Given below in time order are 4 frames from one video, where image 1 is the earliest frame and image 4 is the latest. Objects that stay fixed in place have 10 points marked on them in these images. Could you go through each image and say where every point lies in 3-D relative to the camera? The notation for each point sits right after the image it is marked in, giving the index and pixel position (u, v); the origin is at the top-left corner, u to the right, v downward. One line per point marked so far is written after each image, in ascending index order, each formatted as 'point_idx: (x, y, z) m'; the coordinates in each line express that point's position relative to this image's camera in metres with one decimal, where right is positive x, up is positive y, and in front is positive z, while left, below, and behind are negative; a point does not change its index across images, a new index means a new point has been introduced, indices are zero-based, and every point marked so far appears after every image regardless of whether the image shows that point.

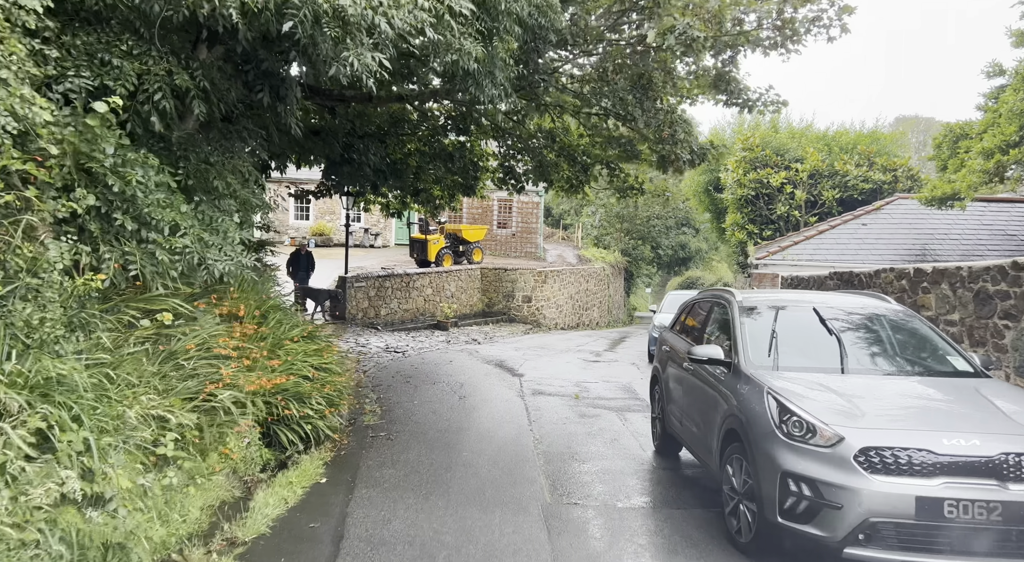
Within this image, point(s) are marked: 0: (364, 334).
0: (-3.3, -1.2, +17.8) m
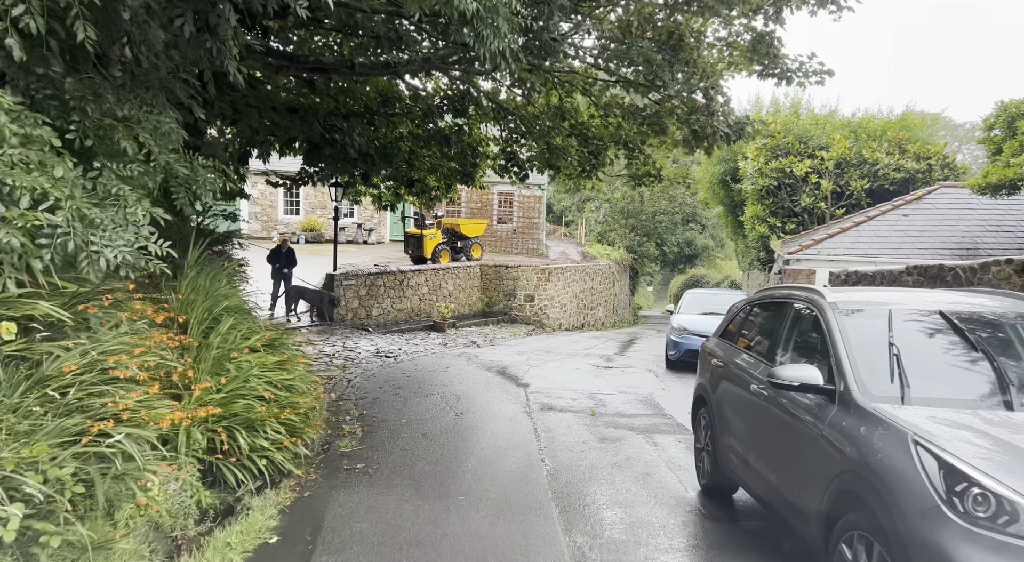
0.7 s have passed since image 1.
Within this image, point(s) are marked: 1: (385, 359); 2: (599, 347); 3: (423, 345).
0: (-3.3, -1.2, +16.4) m
1: (-2.3, -1.4, +14.2) m
2: (+2.0, -1.5, +17.7) m
3: (-1.9, -1.4, +16.6) m
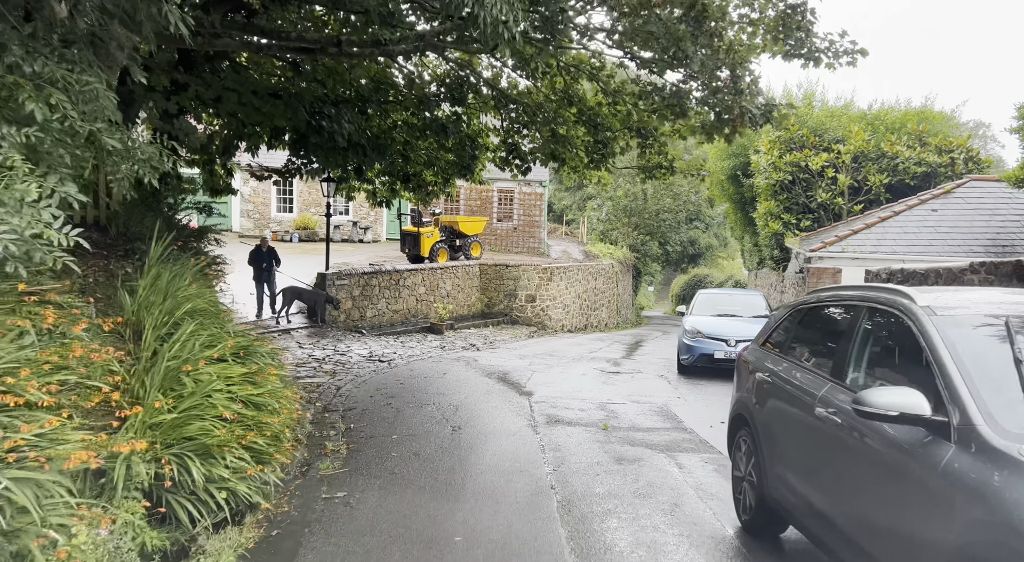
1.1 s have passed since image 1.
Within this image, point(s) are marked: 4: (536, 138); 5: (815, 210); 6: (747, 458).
0: (-3.3, -1.1, +15.5) m
1: (-2.2, -1.4, +13.4) m
2: (+2.0, -1.5, +16.9) m
3: (-1.8, -1.3, +15.7) m
4: (+0.4, +2.4, +13.4) m
5: (+6.6, +1.5, +17.3) m
6: (+1.4, -1.1, +4.8) m
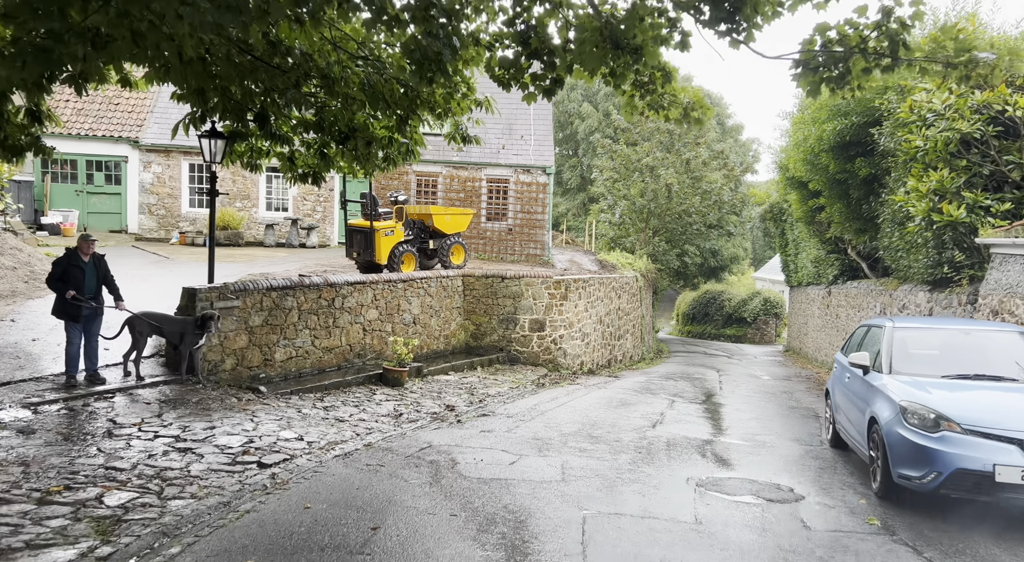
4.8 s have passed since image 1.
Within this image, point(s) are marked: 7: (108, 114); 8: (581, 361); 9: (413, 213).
0: (-3.2, -1.4, +8.5) m
1: (-2.1, -1.6, +6.4) m
2: (+2.0, -1.8, +10.0) m
3: (-1.8, -1.6, +8.8) m
4: (+0.5, +2.2, +6.6) m
5: (+6.7, +1.3, +10.5) m
6: (+1.7, -1.1, -2.1) m
7: (-10.0, +4.1, +19.6) m
8: (+1.4, -1.6, +16.3) m
9: (-2.0, +1.3, +15.7) m
